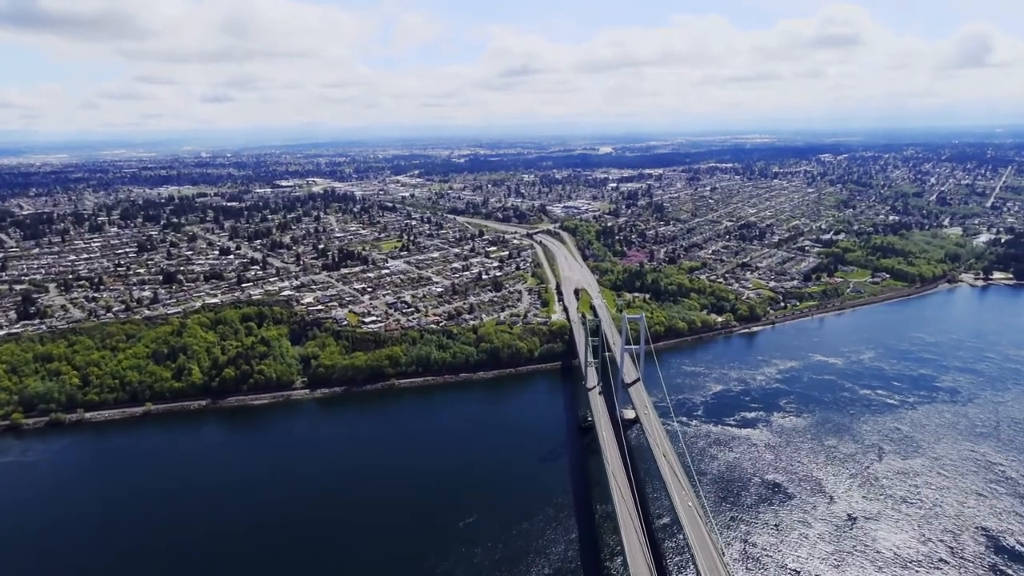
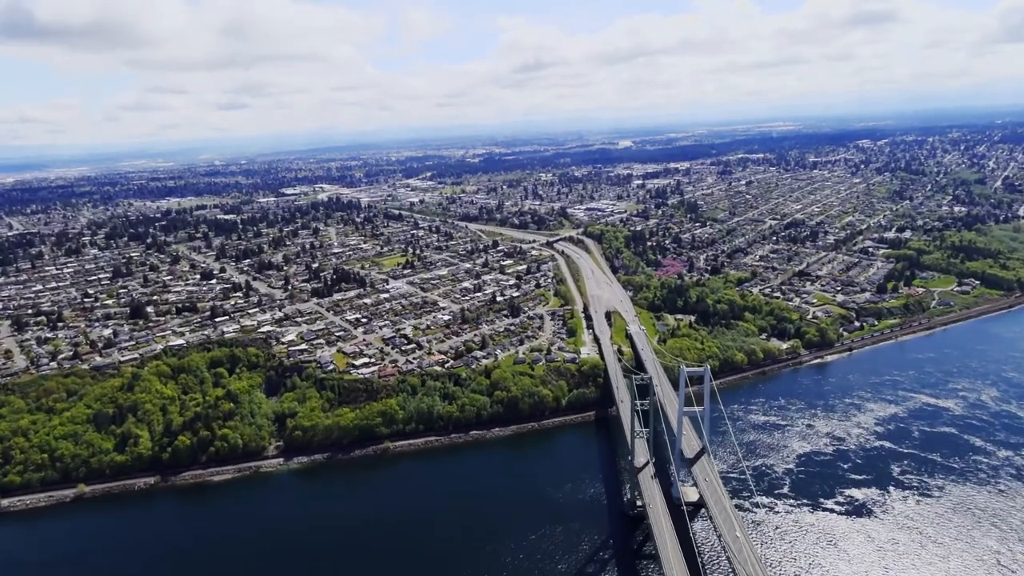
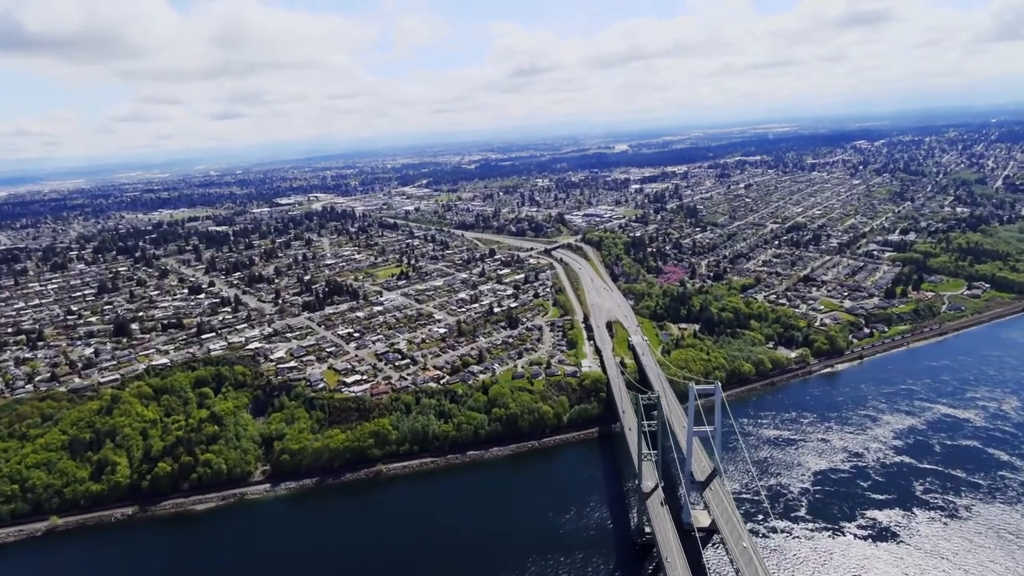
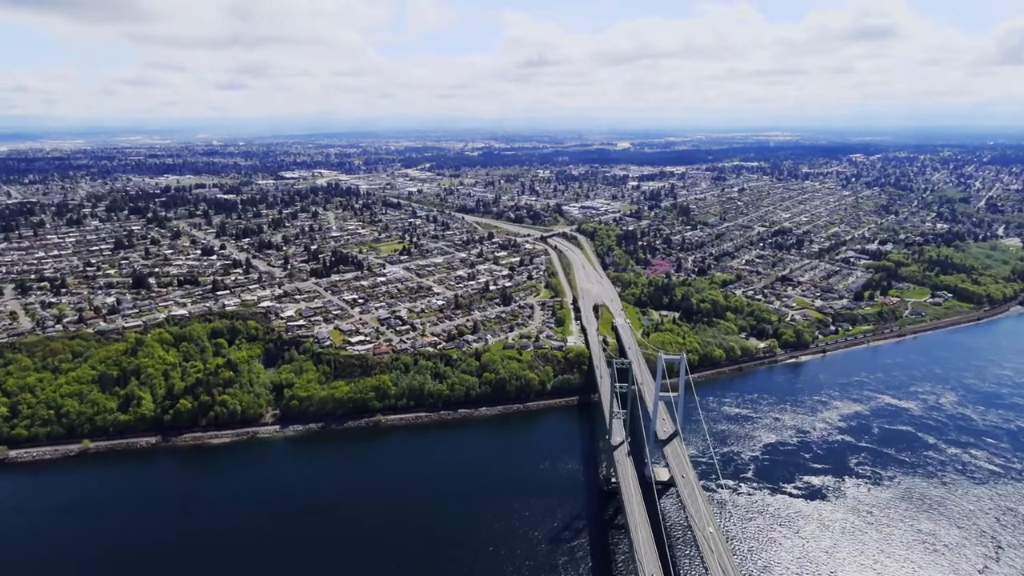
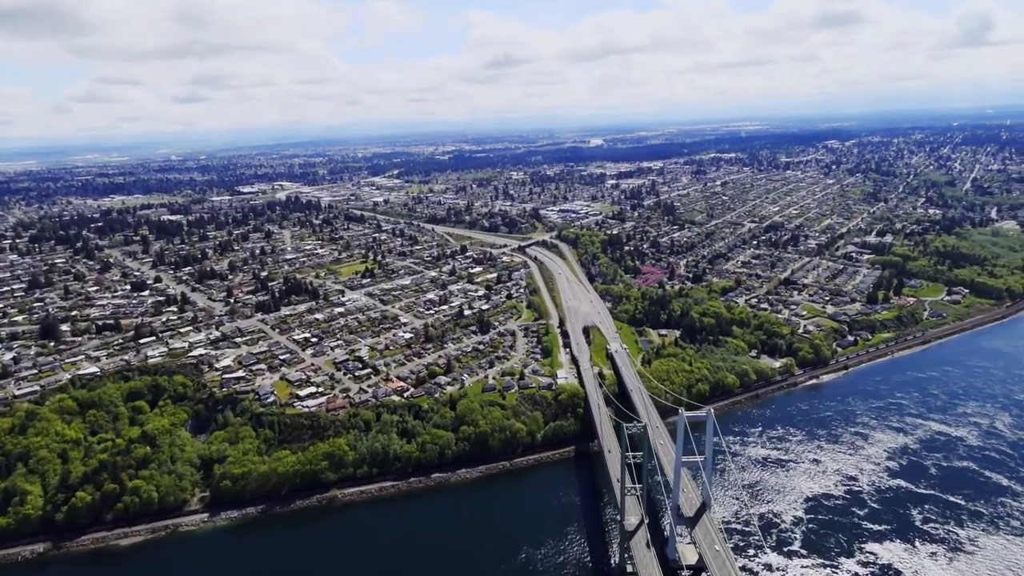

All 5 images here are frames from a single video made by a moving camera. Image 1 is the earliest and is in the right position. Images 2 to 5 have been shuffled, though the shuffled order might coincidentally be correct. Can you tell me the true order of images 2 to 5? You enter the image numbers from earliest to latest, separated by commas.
4, 2, 3, 5
